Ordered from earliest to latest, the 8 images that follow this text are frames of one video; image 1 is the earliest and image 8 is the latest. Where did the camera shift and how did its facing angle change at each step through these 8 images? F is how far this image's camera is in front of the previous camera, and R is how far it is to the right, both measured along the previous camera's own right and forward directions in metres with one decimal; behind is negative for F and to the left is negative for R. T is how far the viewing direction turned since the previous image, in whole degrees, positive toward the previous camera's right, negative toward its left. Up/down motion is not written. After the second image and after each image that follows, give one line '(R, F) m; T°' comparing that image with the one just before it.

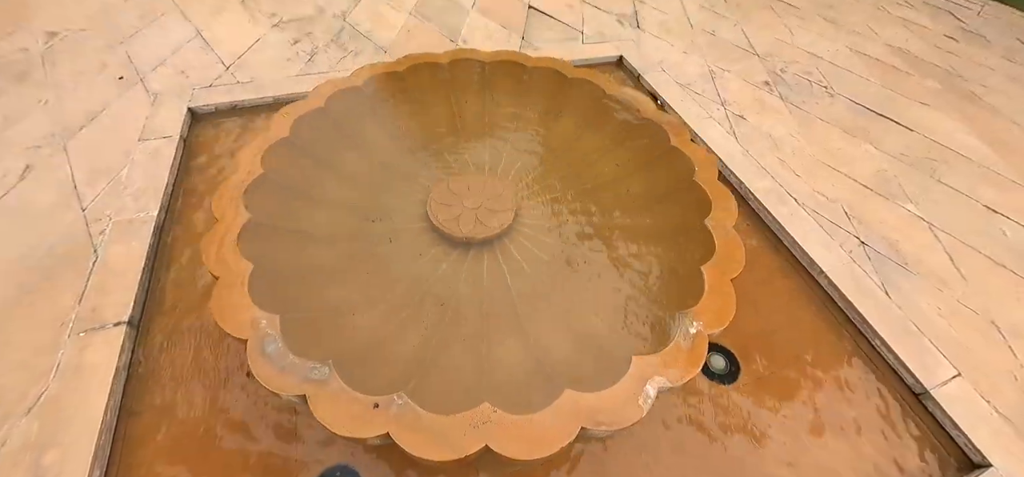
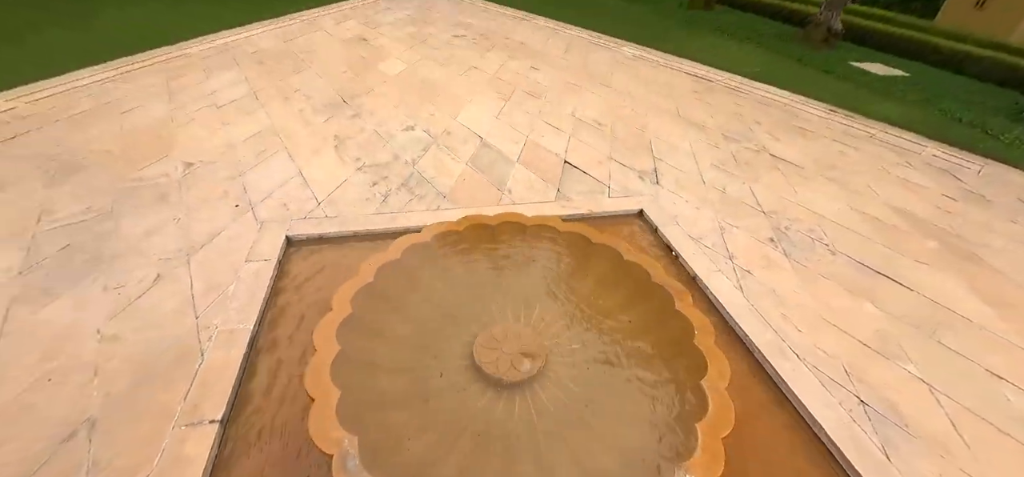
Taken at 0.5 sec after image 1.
(0.0, -0.3) m; -4°
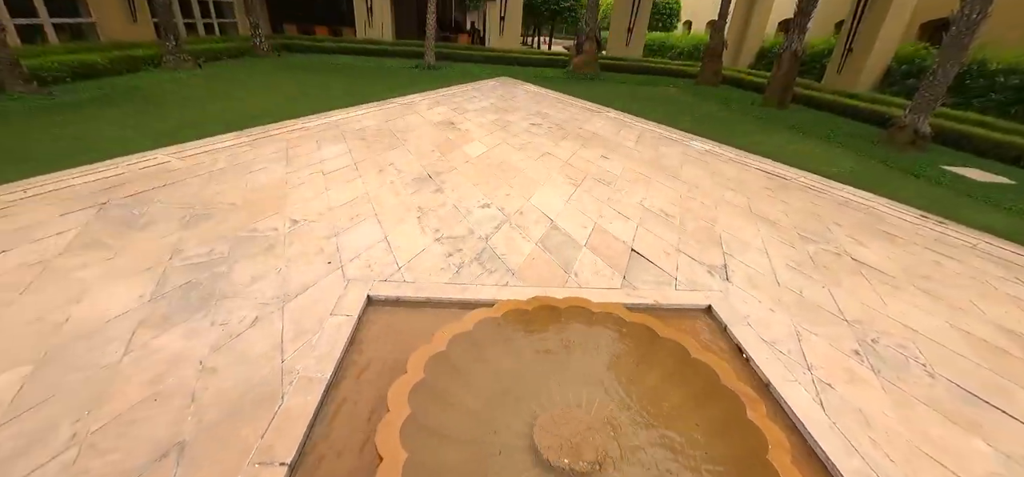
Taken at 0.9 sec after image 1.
(-0.1, -0.1) m; -8°
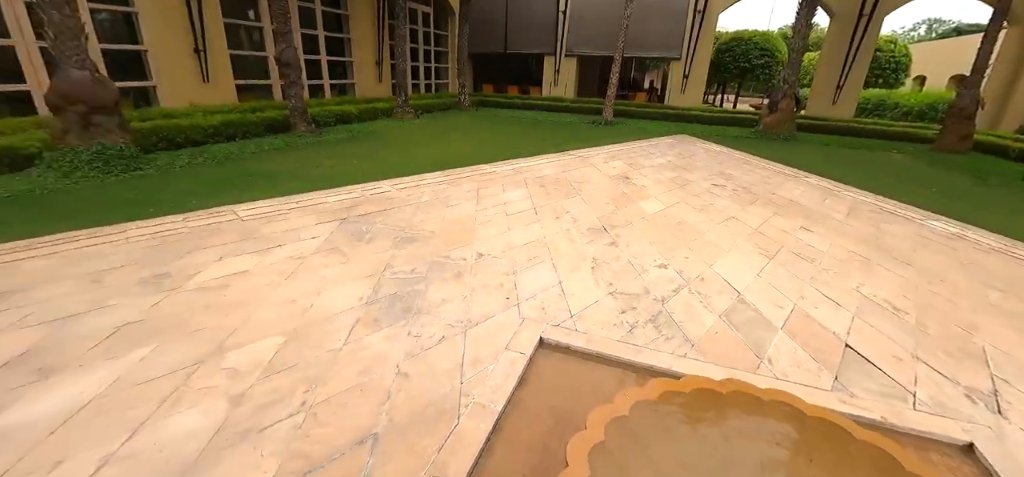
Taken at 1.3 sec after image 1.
(-0.2, 0.0) m; -20°
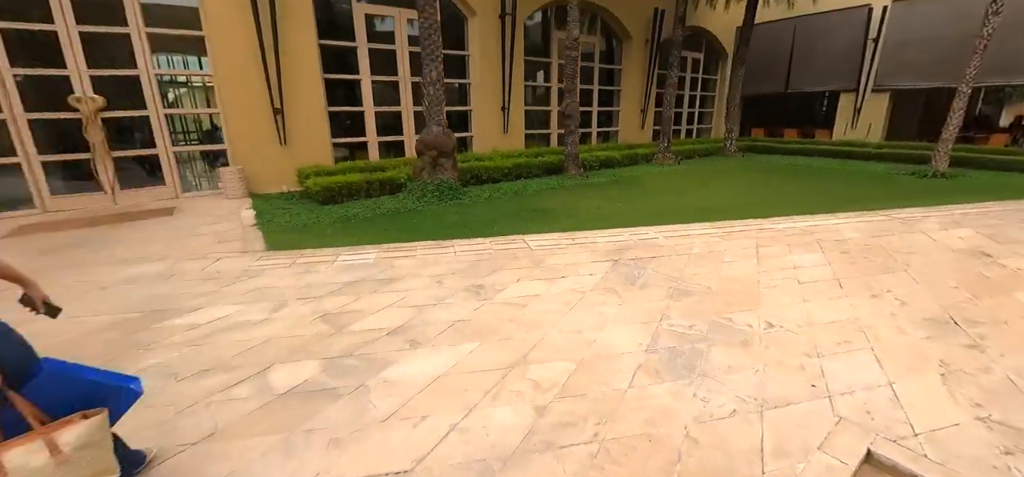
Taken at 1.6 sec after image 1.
(-0.4, -0.2) m; -31°
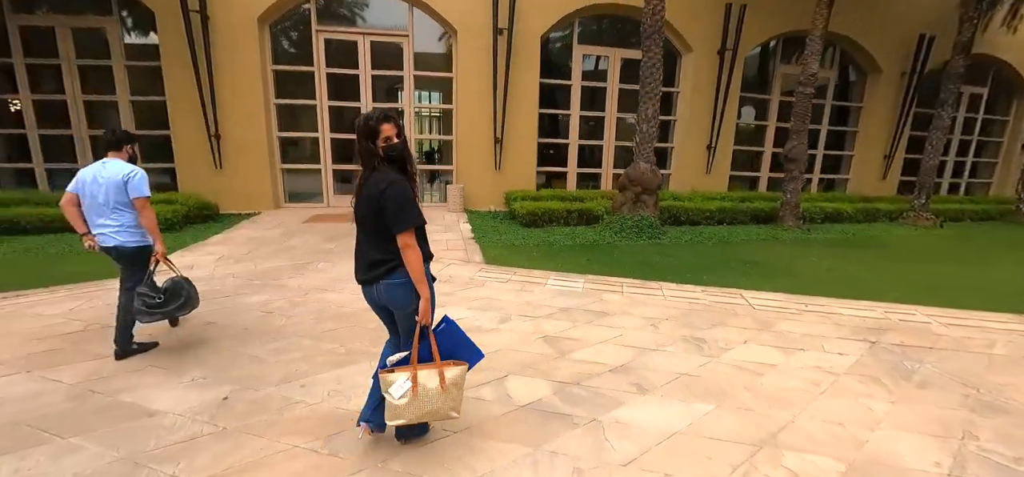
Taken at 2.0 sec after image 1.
(-0.5, -0.1) m; -22°
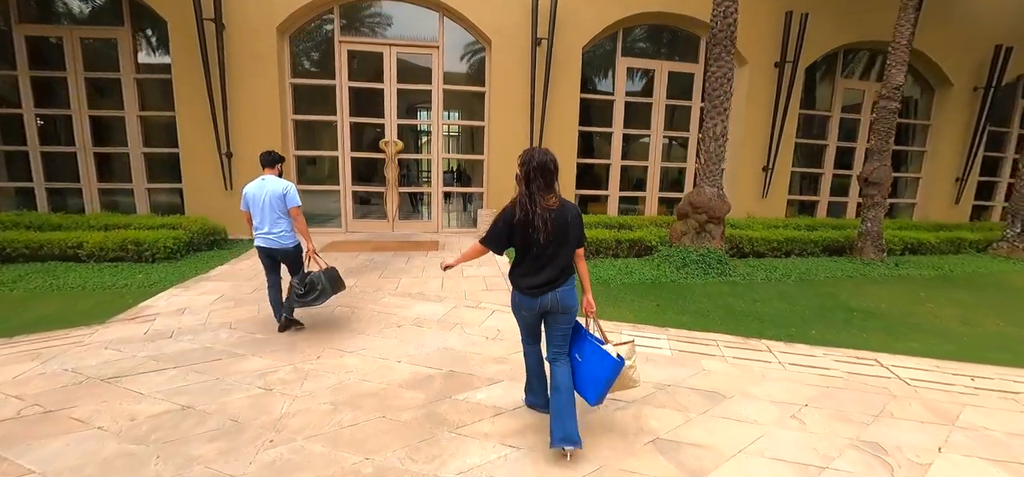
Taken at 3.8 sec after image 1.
(-0.5, +1.0) m; -2°
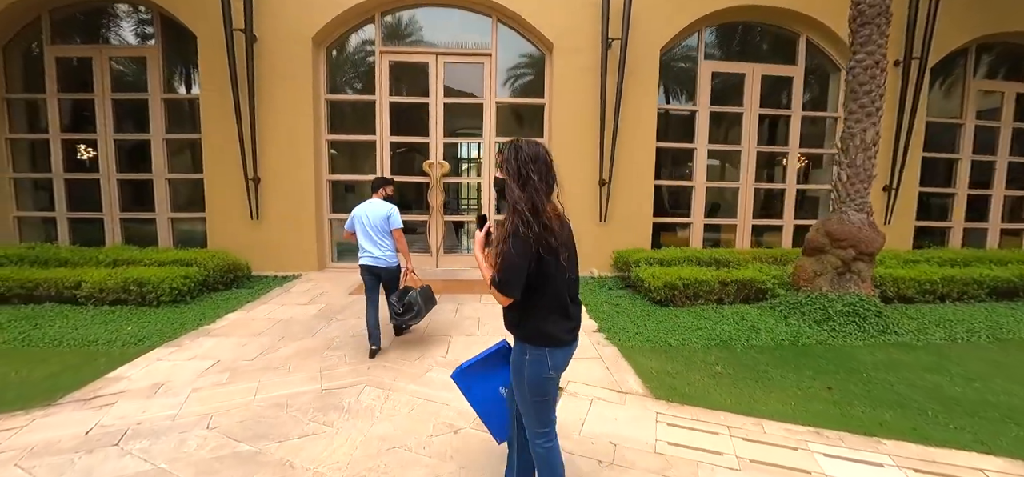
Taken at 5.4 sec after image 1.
(-0.5, +1.3) m; -5°
